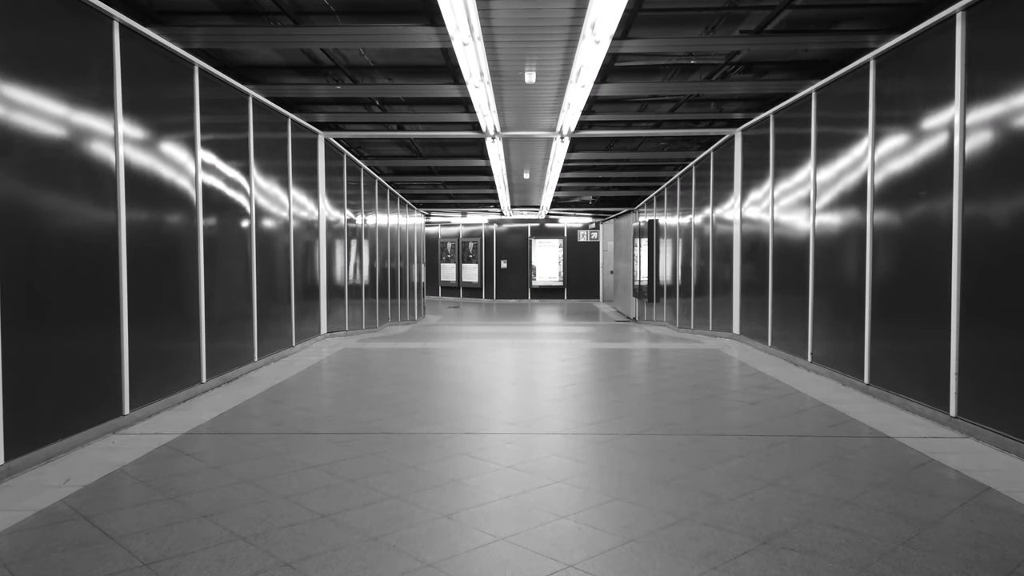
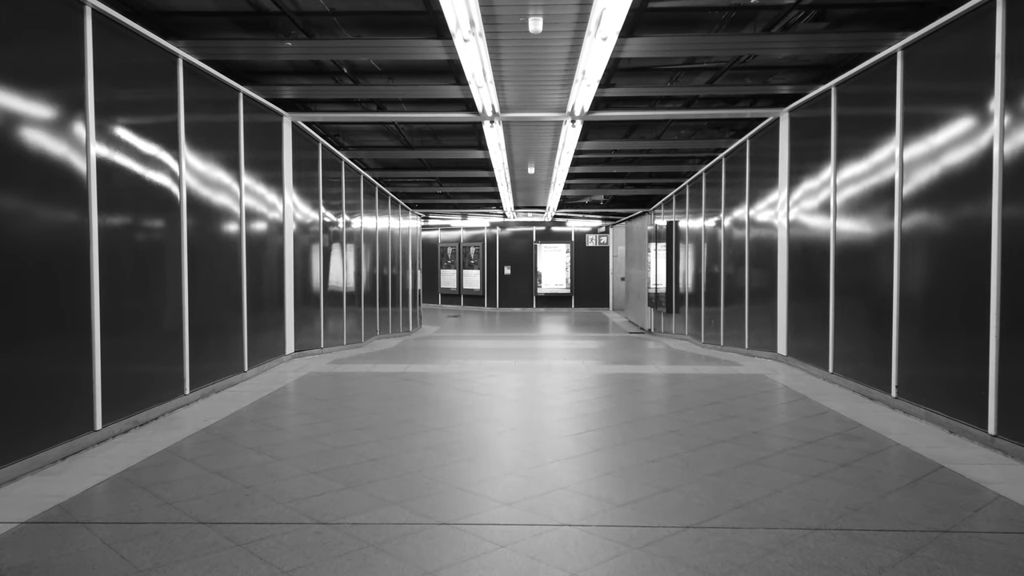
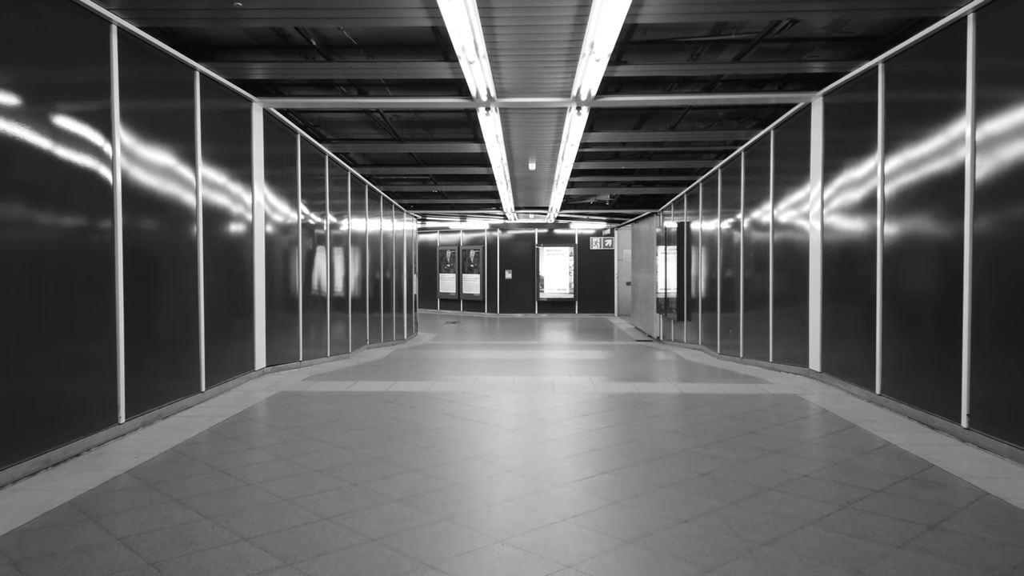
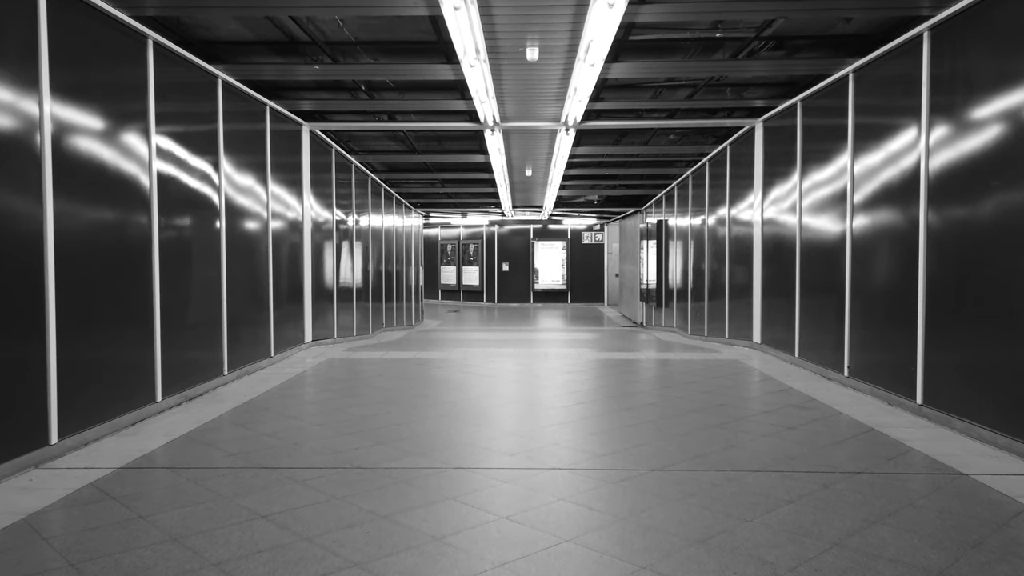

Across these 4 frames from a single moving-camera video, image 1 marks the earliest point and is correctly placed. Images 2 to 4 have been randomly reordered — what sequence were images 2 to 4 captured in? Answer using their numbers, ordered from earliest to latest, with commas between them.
4, 2, 3
